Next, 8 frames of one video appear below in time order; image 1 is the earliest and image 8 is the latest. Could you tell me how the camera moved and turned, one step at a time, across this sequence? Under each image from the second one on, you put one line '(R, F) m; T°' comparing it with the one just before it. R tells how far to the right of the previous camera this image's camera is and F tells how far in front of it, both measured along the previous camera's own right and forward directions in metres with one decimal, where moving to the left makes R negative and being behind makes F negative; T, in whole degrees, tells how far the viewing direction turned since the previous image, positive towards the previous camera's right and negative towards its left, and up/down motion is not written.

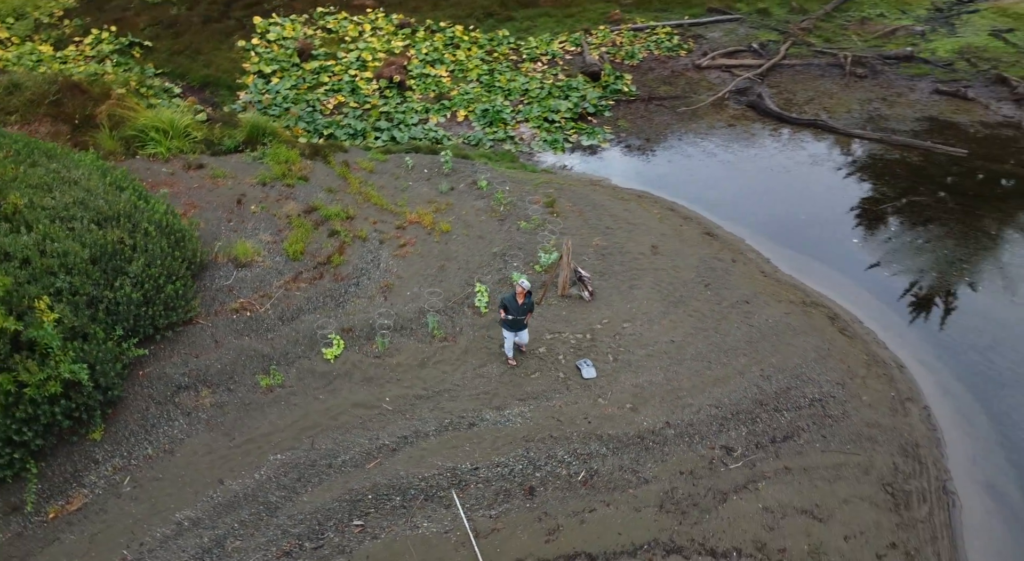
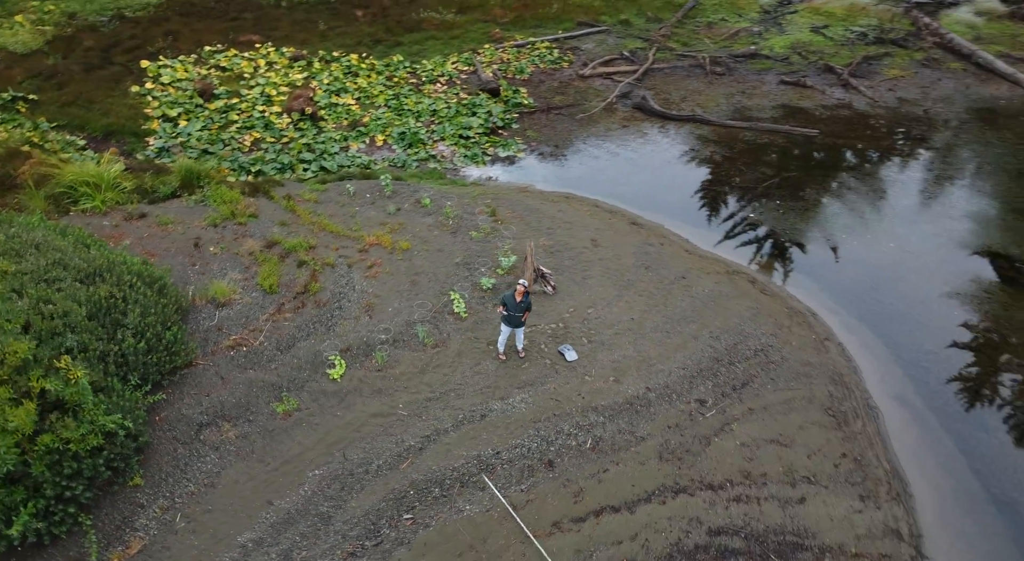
(-1.4, -0.7) m; +11°
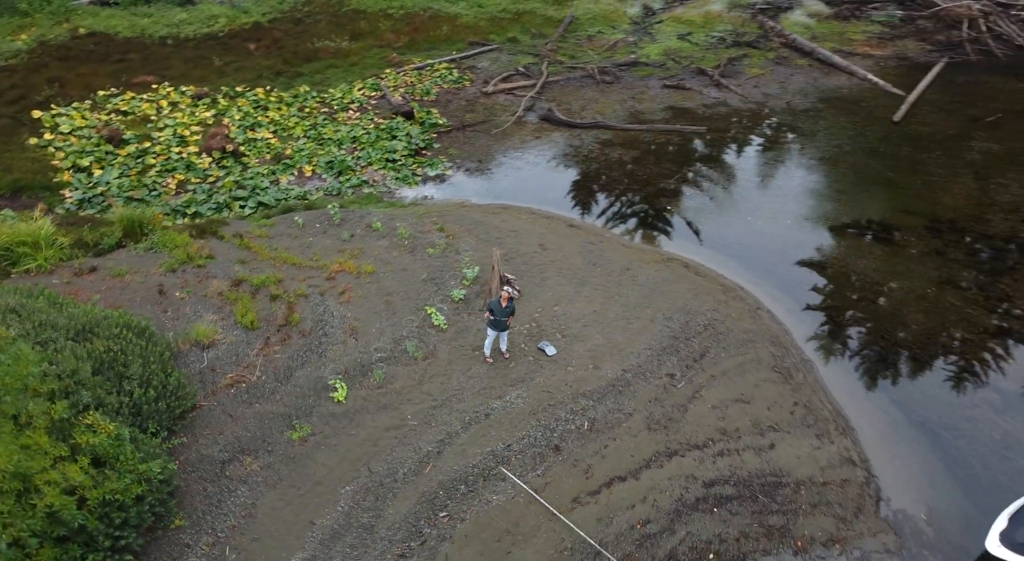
(-1.3, -0.6) m; +10°
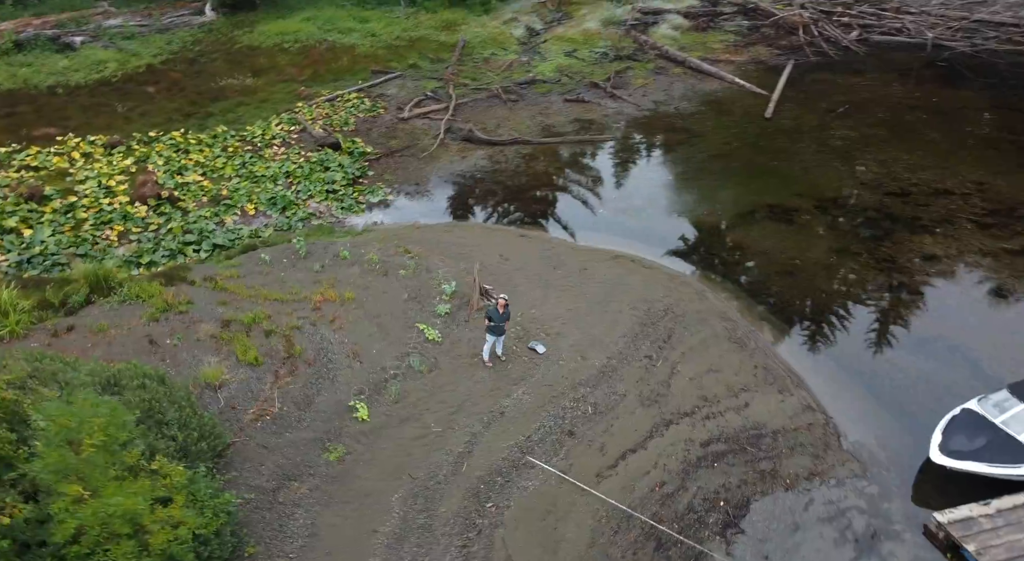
(-1.6, -0.6) m; +10°
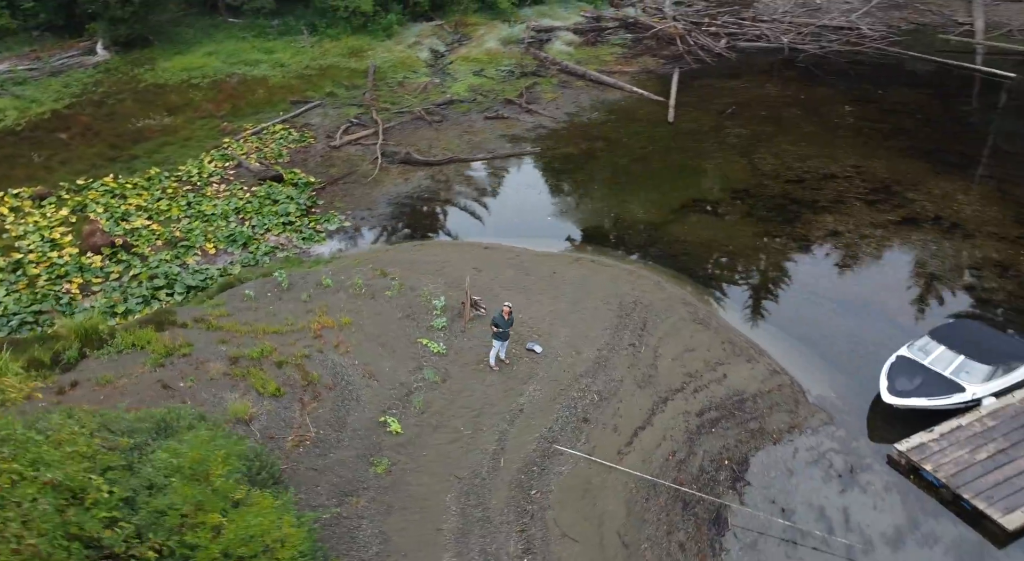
(-1.6, -0.6) m; +9°
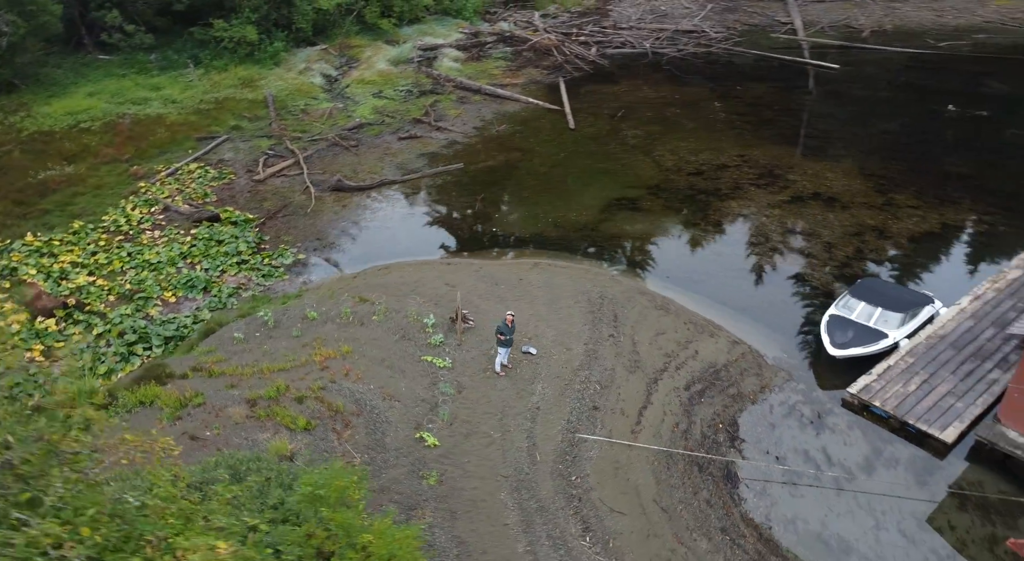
(-2.0, -0.6) m; +10°
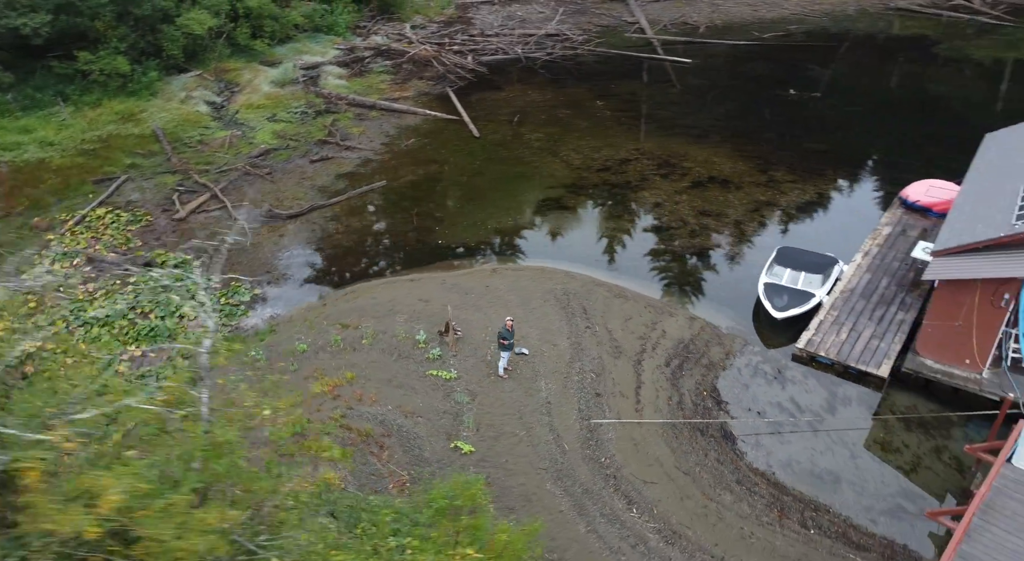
(-2.1, -0.5) m; +11°
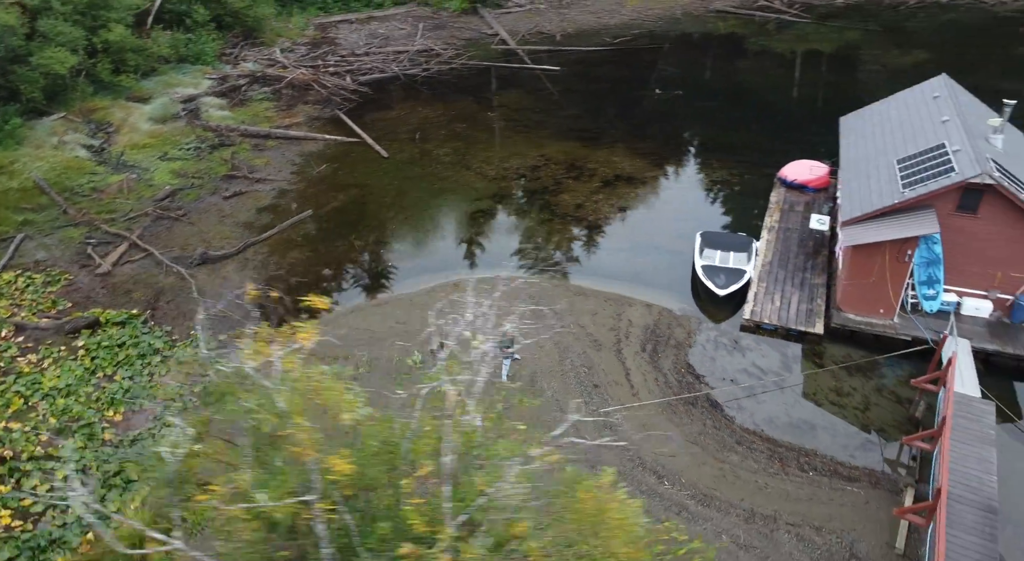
(-2.2, -0.5) m; +11°
